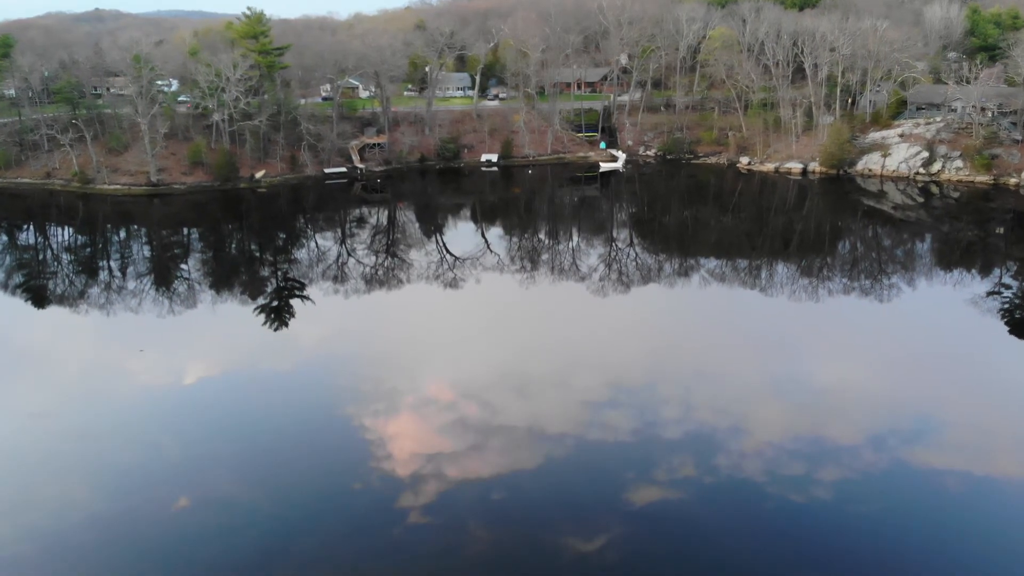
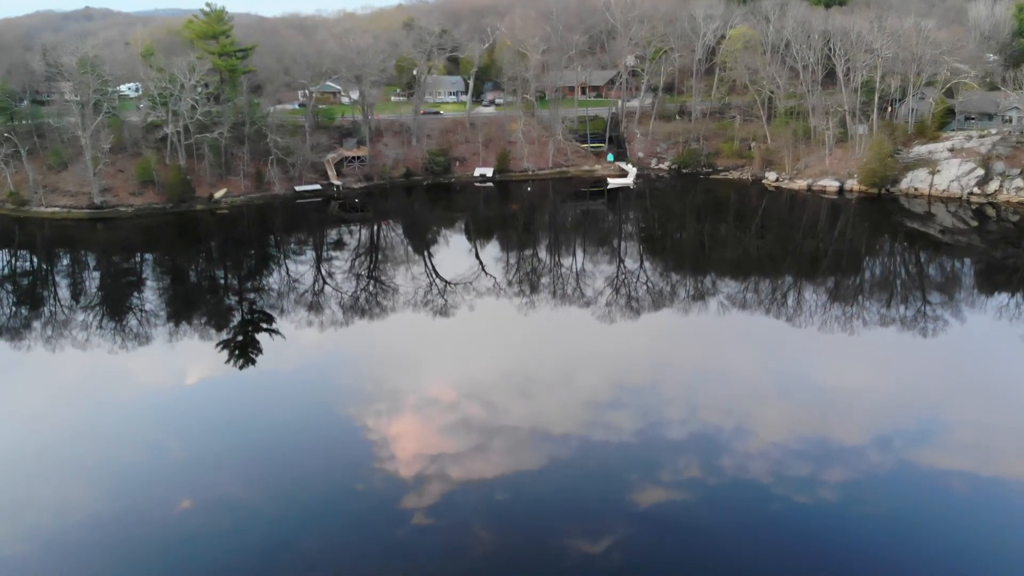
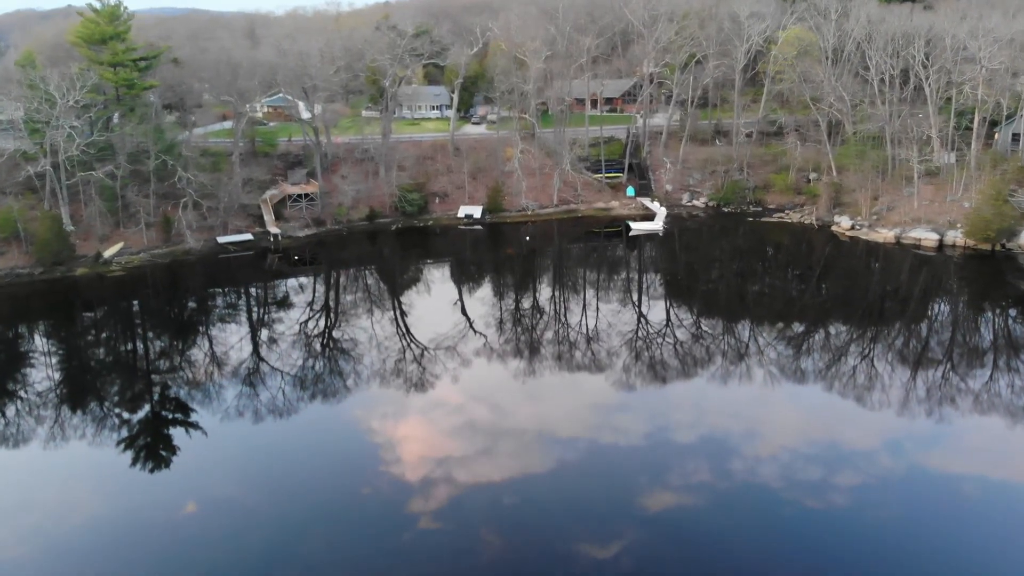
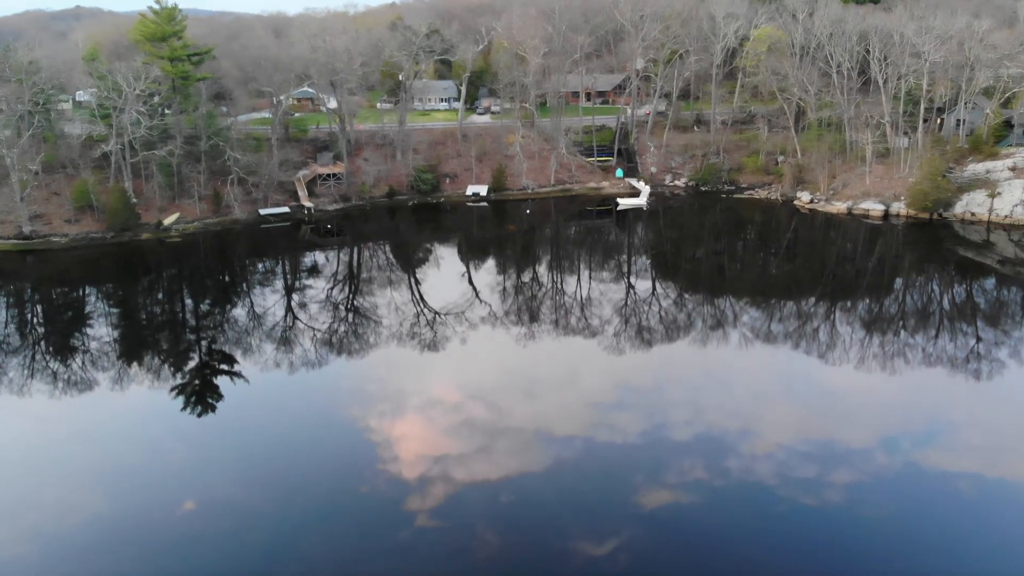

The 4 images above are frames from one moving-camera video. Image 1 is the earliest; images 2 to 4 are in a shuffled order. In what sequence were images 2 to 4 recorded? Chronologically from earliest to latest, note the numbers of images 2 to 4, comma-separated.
2, 4, 3
